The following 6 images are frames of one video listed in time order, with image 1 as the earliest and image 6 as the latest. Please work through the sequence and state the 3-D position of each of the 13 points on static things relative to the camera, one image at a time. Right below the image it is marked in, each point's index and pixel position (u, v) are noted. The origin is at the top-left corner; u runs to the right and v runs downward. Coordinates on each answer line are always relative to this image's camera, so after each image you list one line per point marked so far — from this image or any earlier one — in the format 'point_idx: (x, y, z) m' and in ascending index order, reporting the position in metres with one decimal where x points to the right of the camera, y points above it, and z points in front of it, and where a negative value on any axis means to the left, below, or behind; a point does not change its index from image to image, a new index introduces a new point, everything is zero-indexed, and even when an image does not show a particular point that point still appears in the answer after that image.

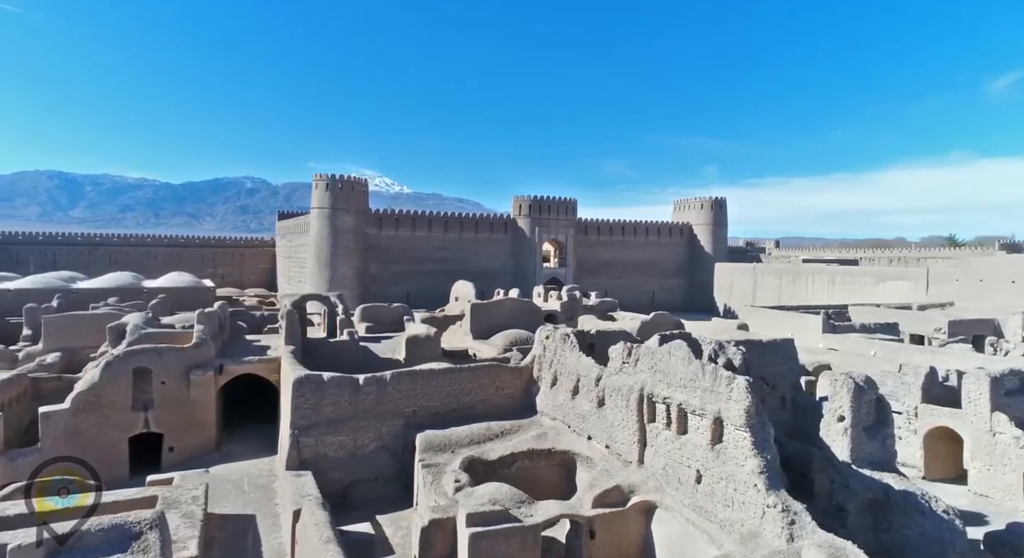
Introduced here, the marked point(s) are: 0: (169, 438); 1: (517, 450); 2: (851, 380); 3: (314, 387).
0: (-6.6, -3.1, +12.7) m
1: (+0.1, -2.5, +9.5) m
2: (+3.7, -1.1, +7.4) m
3: (-2.9, -1.6, +9.7) m
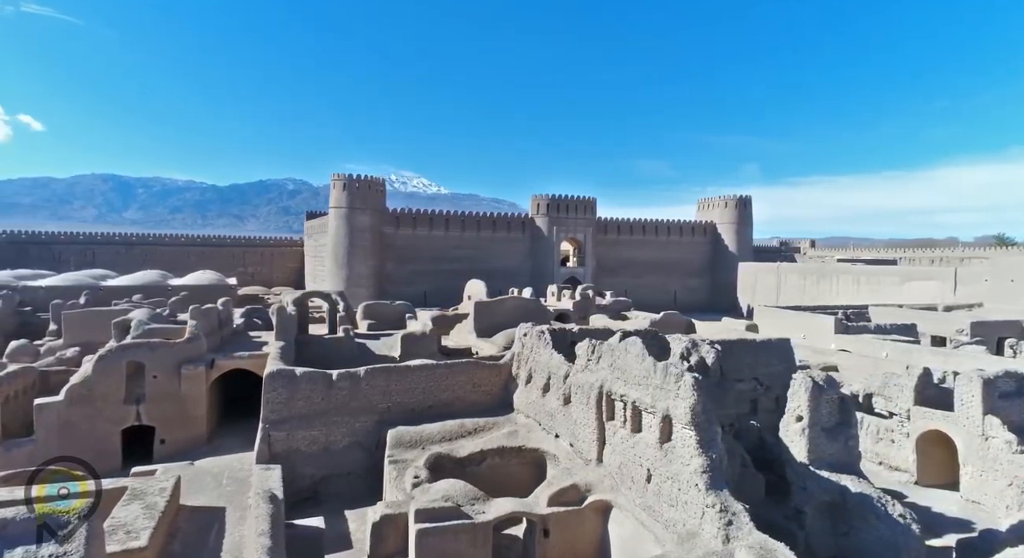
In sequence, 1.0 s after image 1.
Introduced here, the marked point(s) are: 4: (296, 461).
0: (-6.9, -3.0, +13.0) m
1: (-0.3, -2.4, +9.4) m
2: (+3.2, -1.1, +7.2) m
3: (-3.3, -1.5, +9.8) m
4: (-3.2, -2.7, +9.8) m
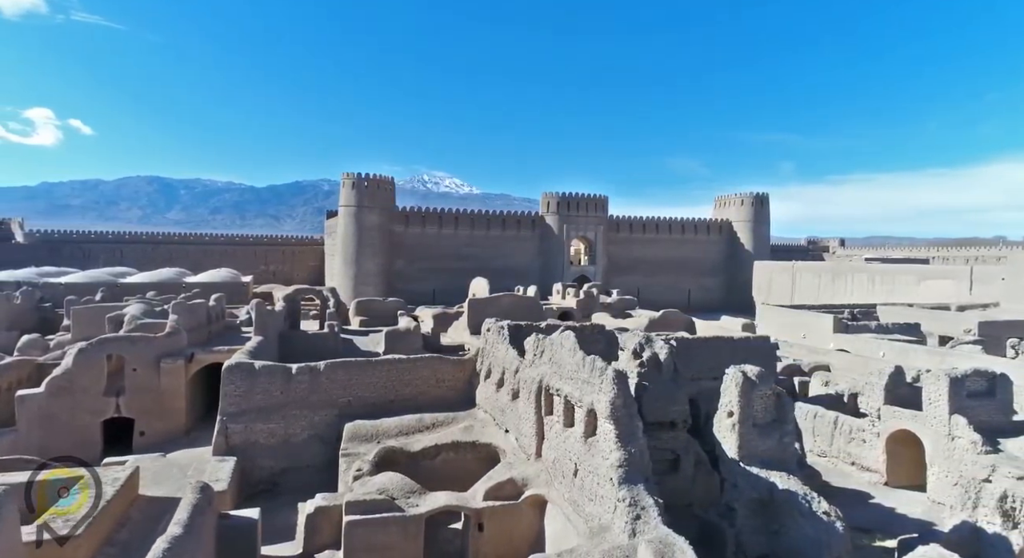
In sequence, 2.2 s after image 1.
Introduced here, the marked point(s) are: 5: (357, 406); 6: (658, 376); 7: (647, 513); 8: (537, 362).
0: (-7.4, -2.9, +13.2) m
1: (-1.0, -2.3, +9.4) m
2: (+2.4, -1.0, +7.1) m
3: (-4.0, -1.4, +9.9) m
4: (-3.9, -2.6, +9.9) m
5: (-2.5, -2.0, +10.5) m
6: (+2.0, -1.3, +9.1) m
7: (+1.2, -2.0, +5.7) m
8: (+0.3, -1.0, +8.3) m
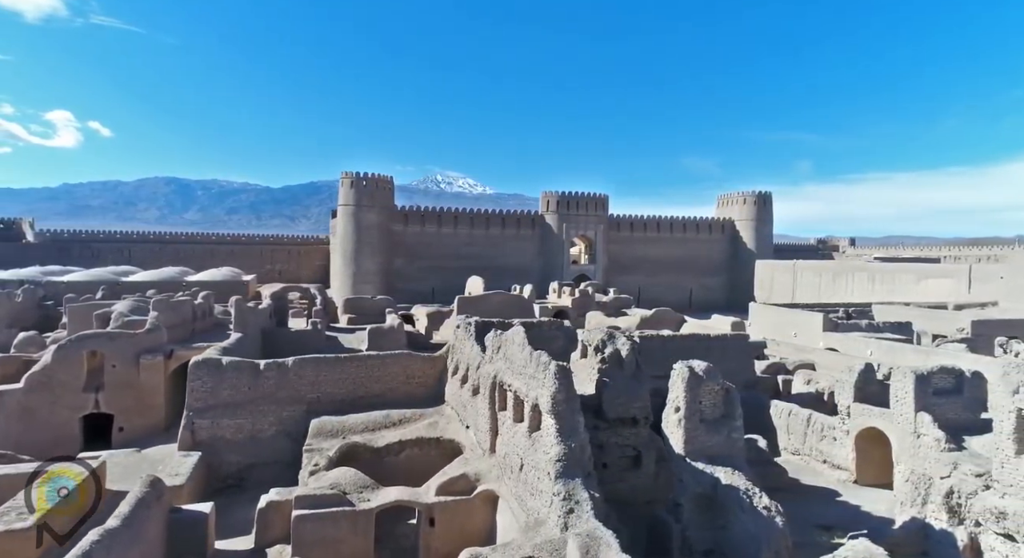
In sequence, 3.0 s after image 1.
0: (-7.9, -2.8, +13.3) m
1: (-1.5, -2.3, +9.5) m
2: (+1.9, -1.0, +7.1) m
3: (-4.5, -1.4, +10.0) m
4: (-4.4, -2.6, +9.9) m
5: (-3.0, -1.9, +10.5) m
6: (+1.5, -1.3, +9.1) m
7: (+0.6, -2.0, +5.7) m
8: (-0.2, -1.0, +8.3) m
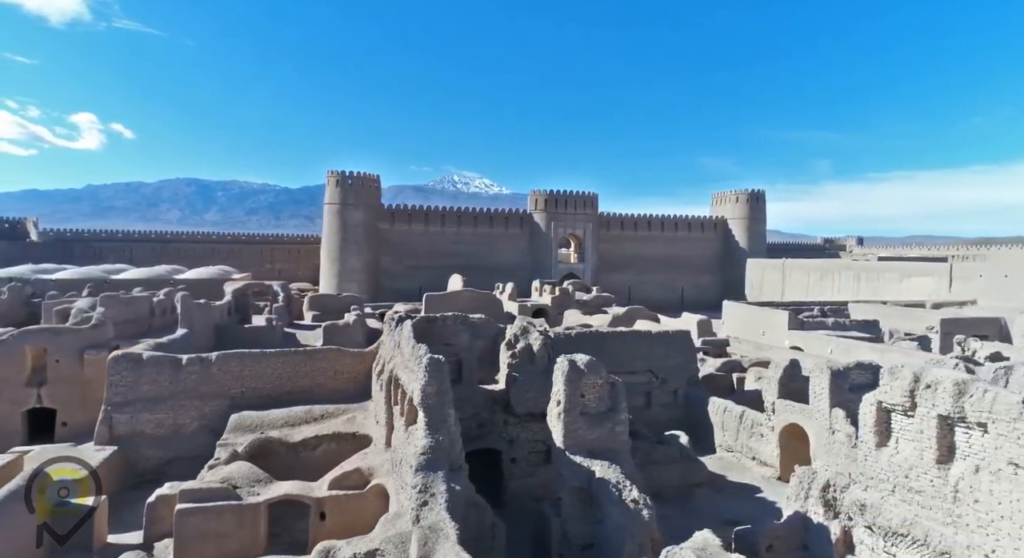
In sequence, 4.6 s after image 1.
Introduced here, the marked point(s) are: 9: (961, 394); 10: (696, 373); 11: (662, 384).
0: (-9.1, -2.7, +13.4) m
1: (-2.8, -2.2, +9.5) m
2: (+0.7, -0.9, +7.1) m
3: (-5.7, -1.3, +10.0) m
4: (-5.6, -2.5, +10.0) m
5: (-4.2, -1.9, +10.5) m
6: (+0.3, -1.2, +9.1) m
7: (-0.7, -1.9, +5.7) m
8: (-1.5, -0.9, +8.3) m
9: (+3.4, -0.9, +5.0) m
10: (+3.7, -1.9, +13.2) m
11: (+2.9, -2.1, +12.9) m
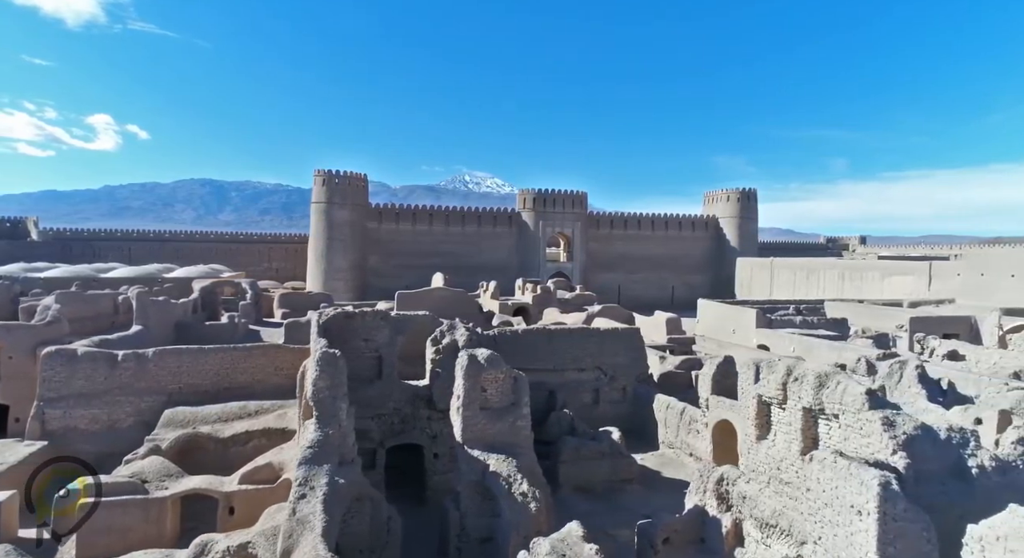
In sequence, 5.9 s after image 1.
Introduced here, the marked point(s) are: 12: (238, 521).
0: (-10.1, -2.7, +13.4) m
1: (-3.8, -2.2, +9.5) m
2: (-0.4, -0.8, +7.1) m
3: (-6.8, -1.2, +10.0) m
4: (-6.6, -2.4, +10.0) m
5: (-5.2, -1.8, +10.6) m
6: (-0.8, -1.2, +9.1) m
7: (-1.7, -1.8, +5.7) m
8: (-2.5, -0.9, +8.3) m
9: (+2.3, -0.8, +5.0) m
10: (+2.6, -1.8, +13.2) m
11: (+1.9, -2.0, +13.0) m
12: (-3.1, -2.7, +7.5) m
